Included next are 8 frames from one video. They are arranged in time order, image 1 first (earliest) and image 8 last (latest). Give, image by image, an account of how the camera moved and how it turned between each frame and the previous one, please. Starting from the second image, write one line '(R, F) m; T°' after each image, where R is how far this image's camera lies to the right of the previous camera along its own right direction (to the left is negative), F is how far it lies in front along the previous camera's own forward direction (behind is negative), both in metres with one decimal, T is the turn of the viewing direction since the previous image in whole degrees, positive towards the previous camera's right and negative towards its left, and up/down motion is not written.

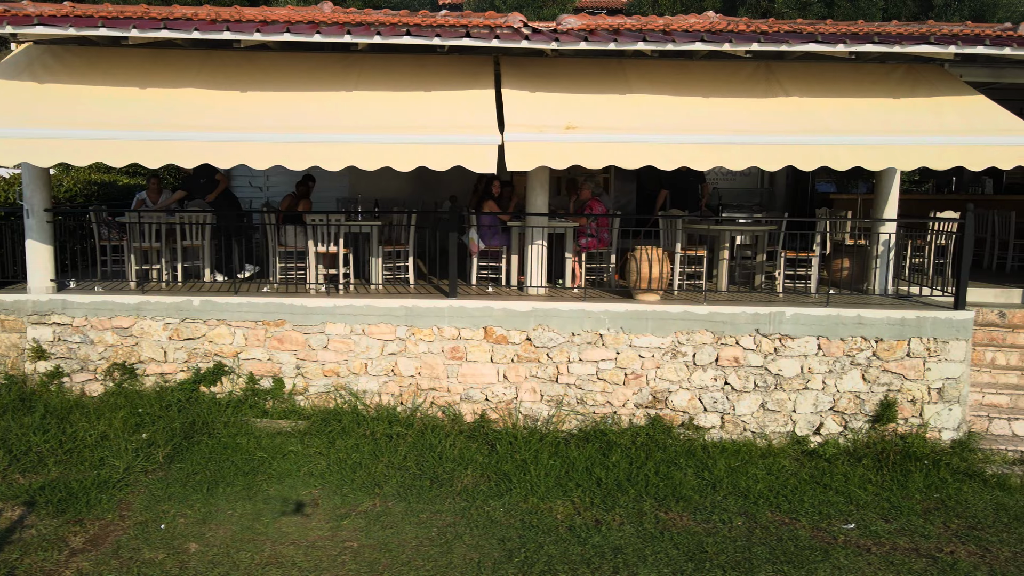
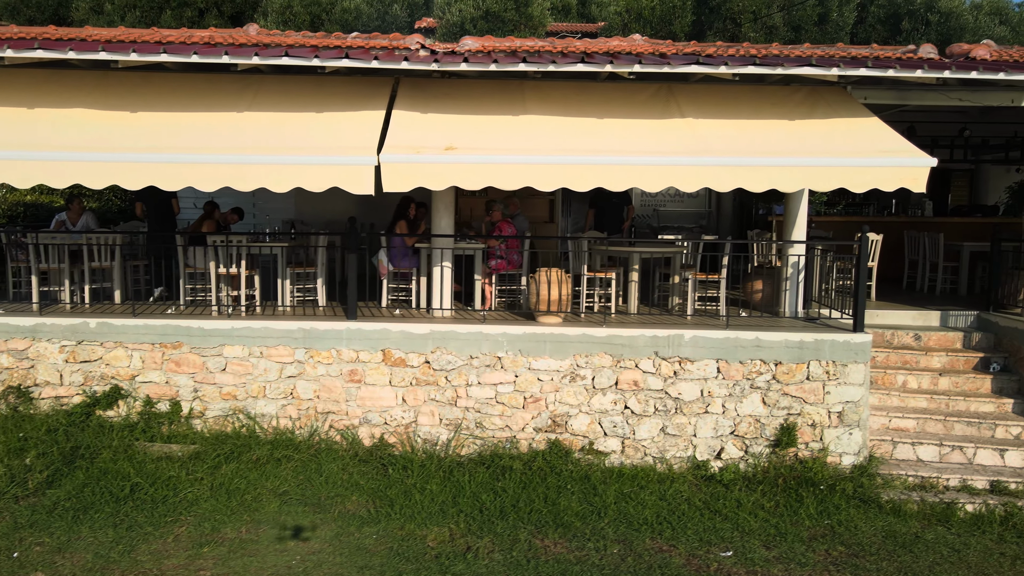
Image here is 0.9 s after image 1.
(+1.2, +0.1) m; 0°
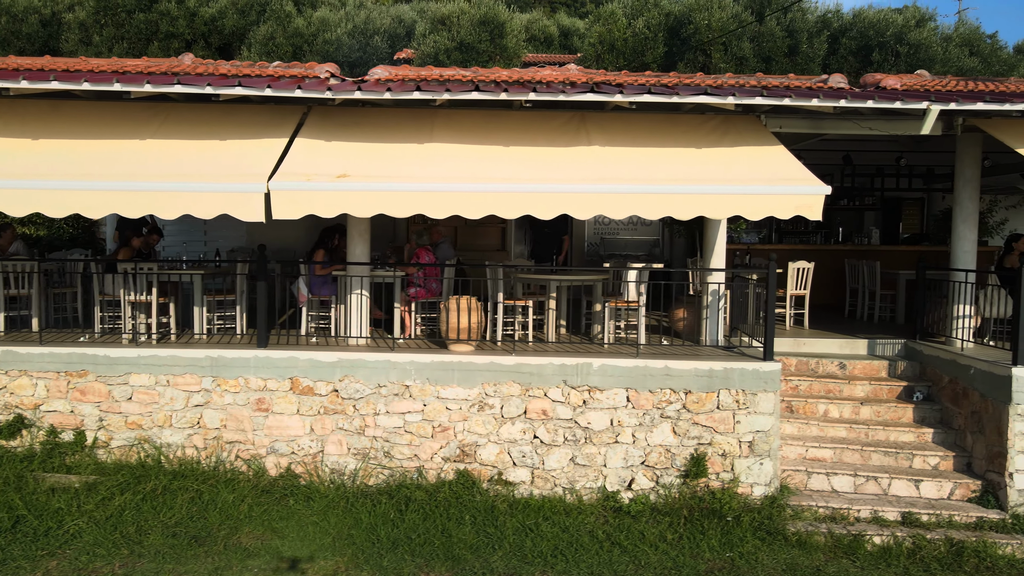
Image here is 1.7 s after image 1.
(+1.1, +0.1) m; 0°
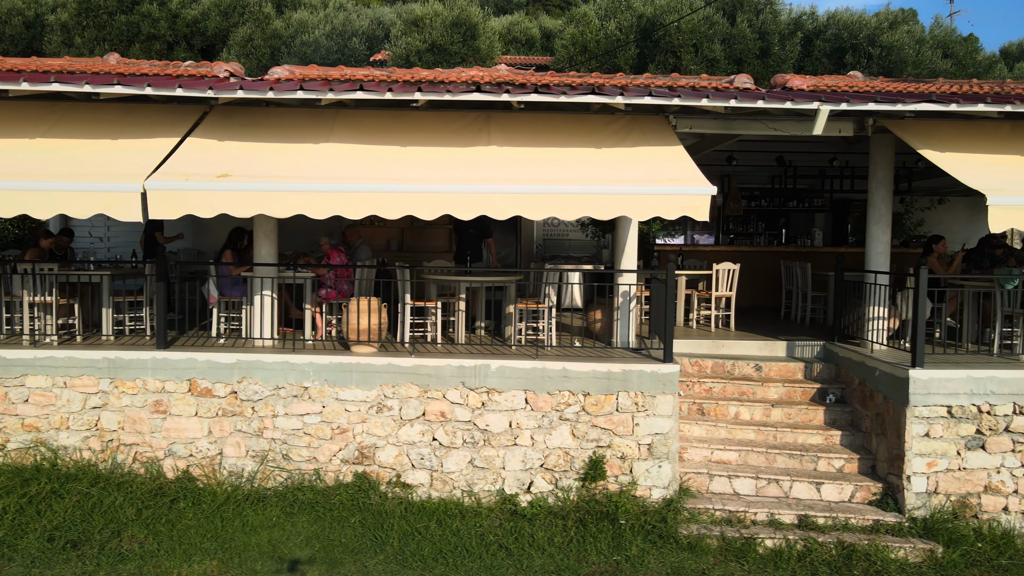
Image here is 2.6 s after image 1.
(+1.2, +0.1) m; 0°
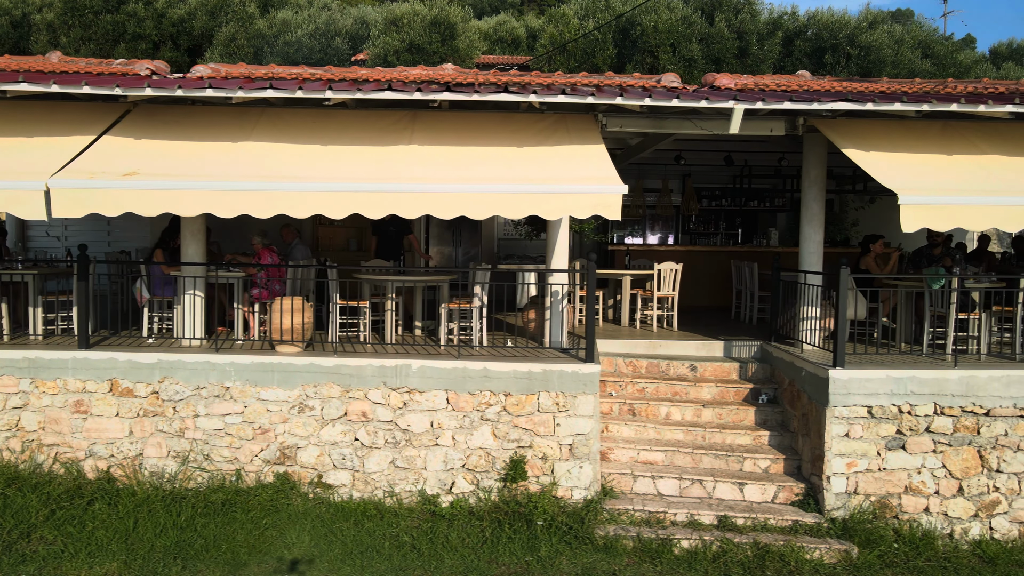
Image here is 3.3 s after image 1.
(+0.9, 0.0) m; 0°
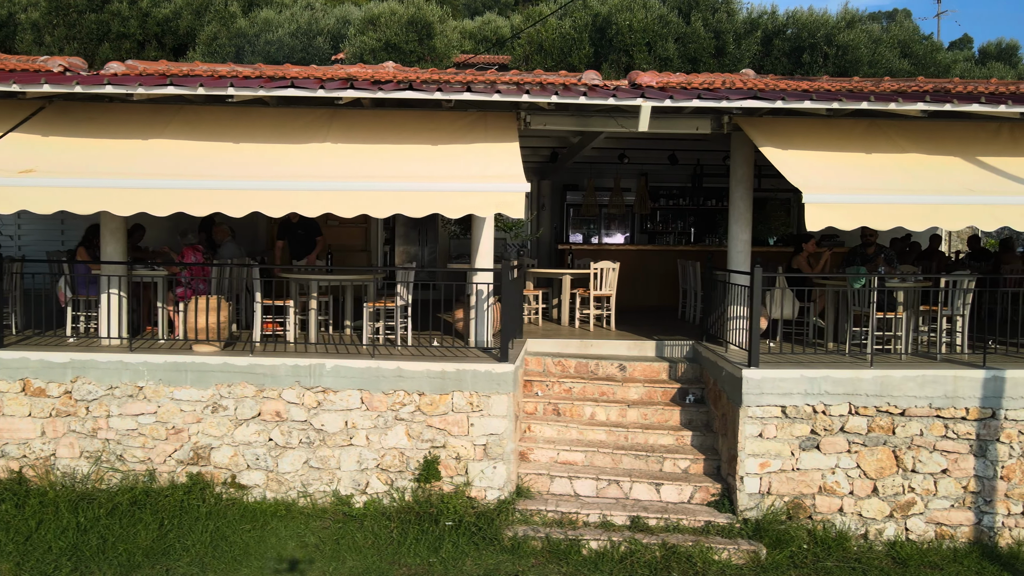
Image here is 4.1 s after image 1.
(+1.0, +0.1) m; 0°
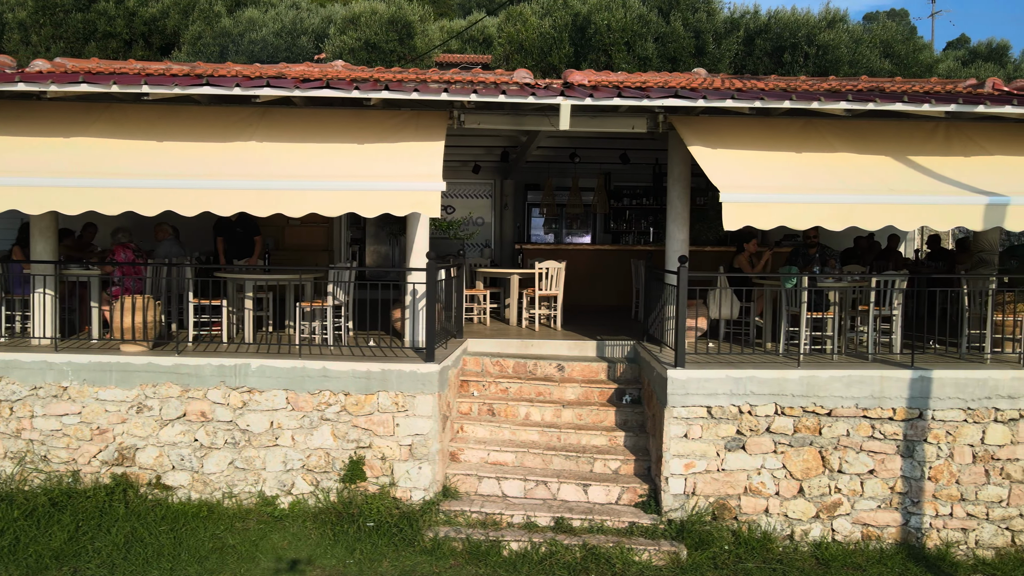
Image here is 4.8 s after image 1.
(+0.8, +0.1) m; 0°
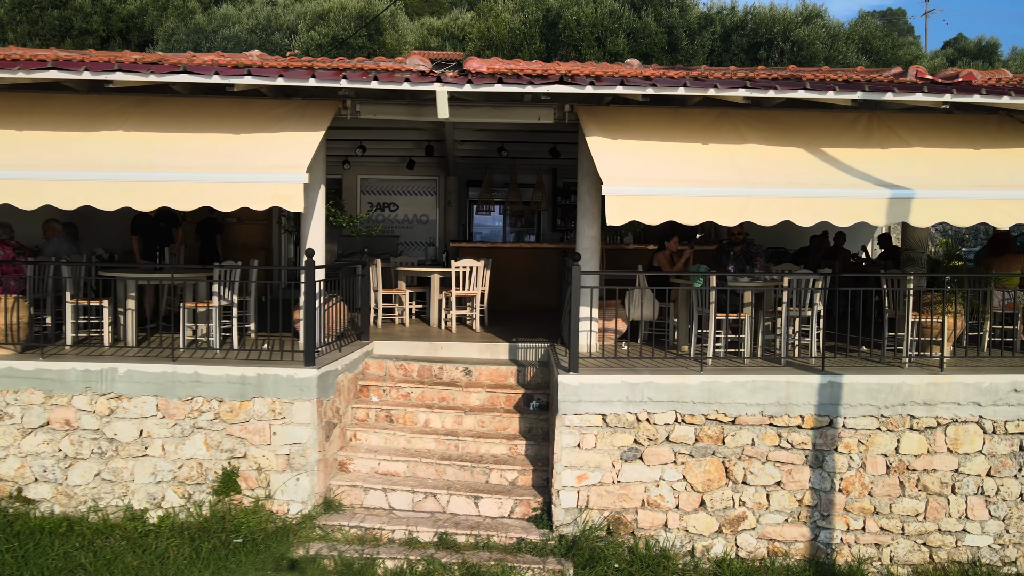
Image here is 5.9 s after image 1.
(+1.2, +0.5) m; 0°
